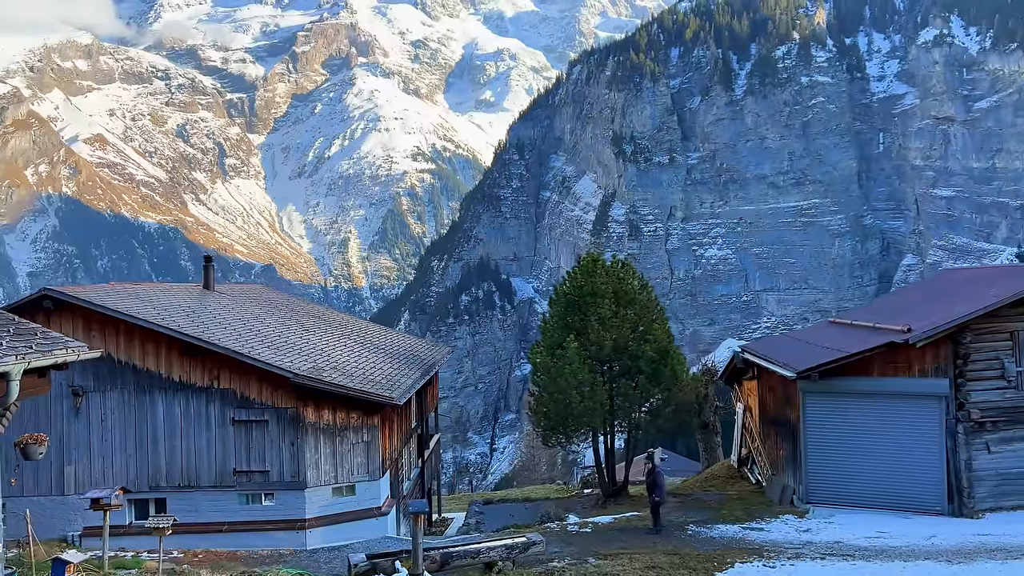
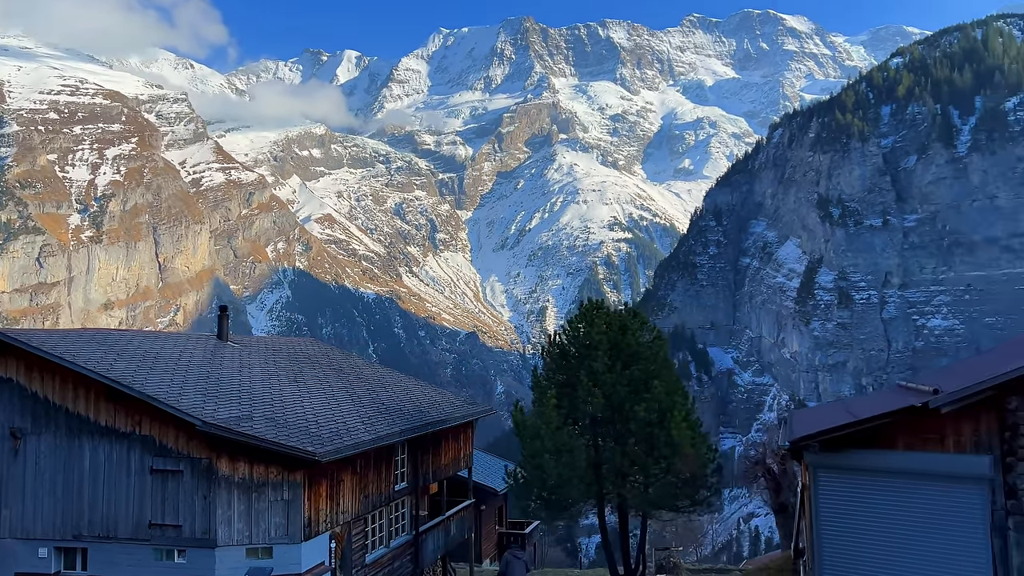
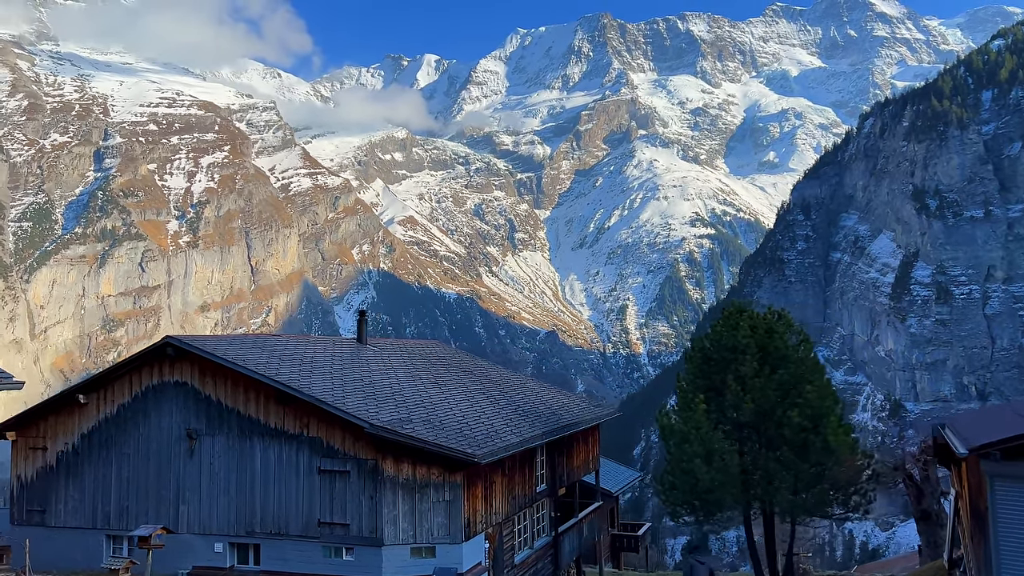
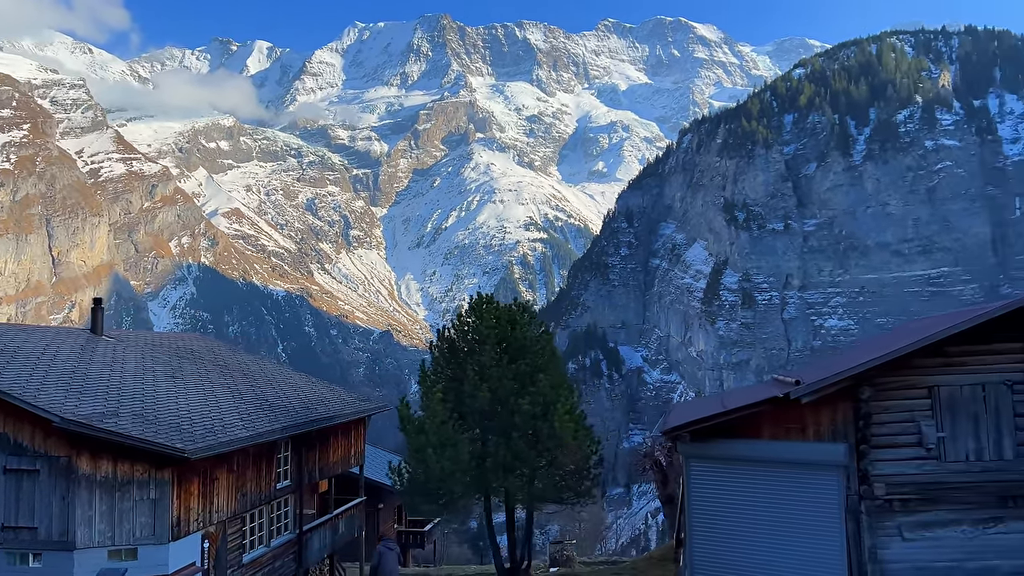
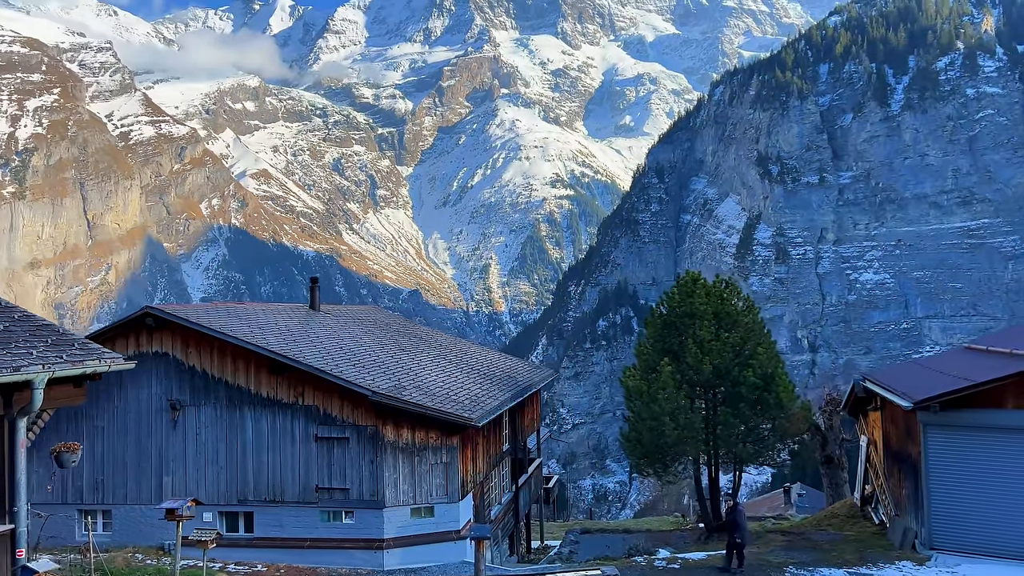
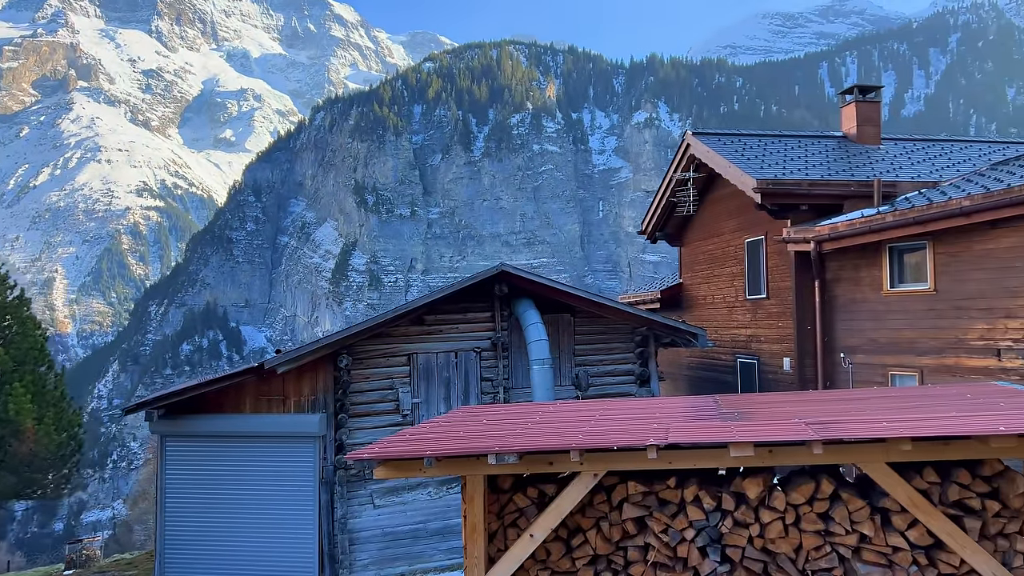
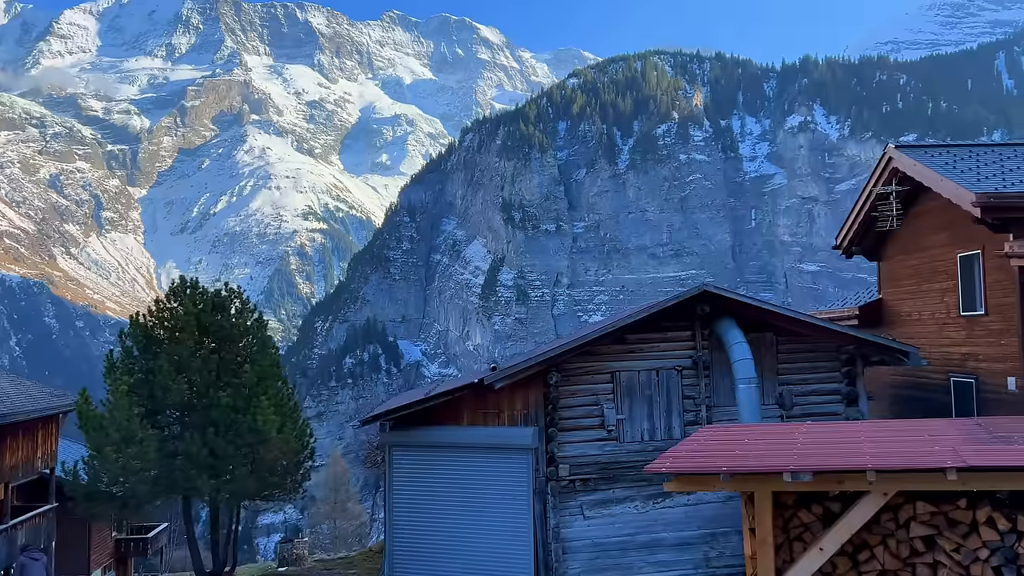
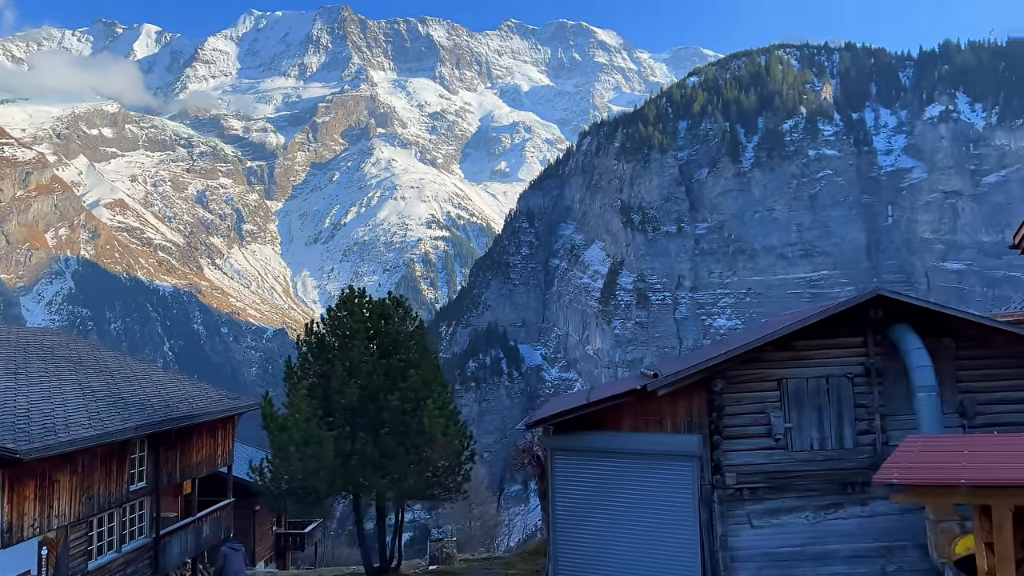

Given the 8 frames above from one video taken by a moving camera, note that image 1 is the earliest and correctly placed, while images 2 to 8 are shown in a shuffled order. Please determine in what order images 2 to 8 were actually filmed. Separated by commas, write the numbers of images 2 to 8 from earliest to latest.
5, 3, 2, 4, 8, 7, 6
